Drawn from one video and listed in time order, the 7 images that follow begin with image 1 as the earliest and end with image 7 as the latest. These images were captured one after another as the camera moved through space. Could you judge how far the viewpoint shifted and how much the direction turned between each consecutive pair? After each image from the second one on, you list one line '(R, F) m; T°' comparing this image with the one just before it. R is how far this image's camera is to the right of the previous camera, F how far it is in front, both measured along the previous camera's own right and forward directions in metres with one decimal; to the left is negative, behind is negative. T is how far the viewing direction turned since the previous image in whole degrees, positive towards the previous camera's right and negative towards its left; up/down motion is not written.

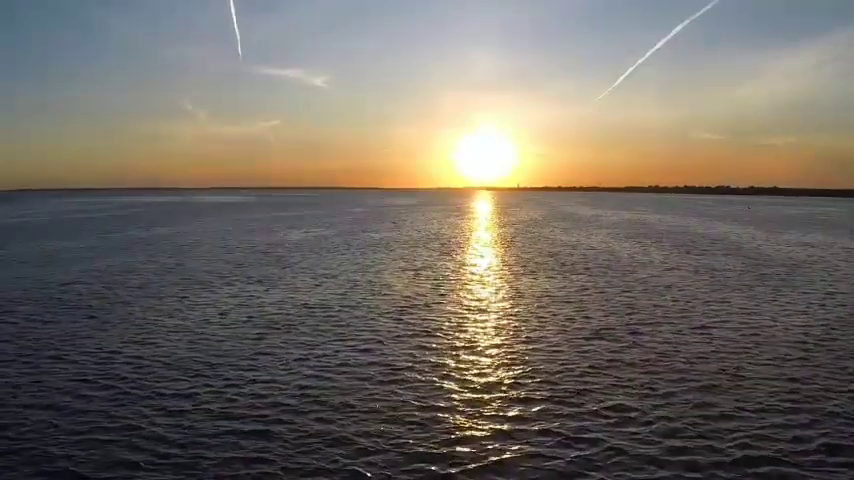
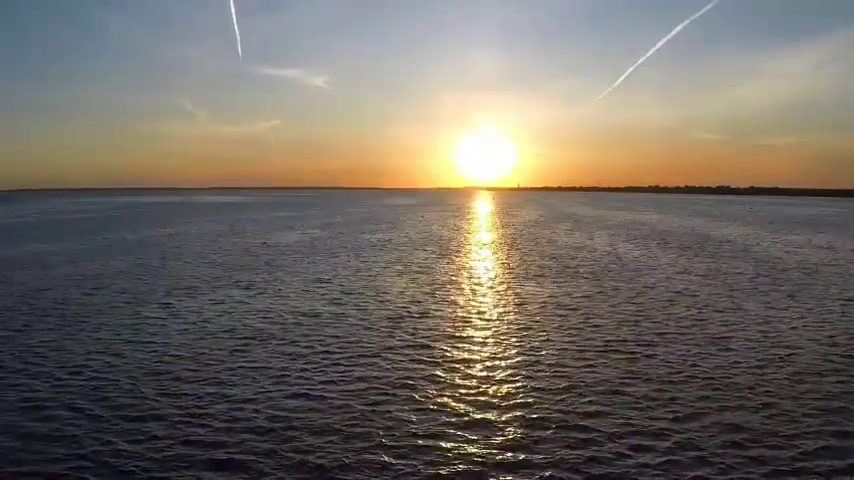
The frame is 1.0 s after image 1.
(+0.1, +1.5) m; 0°
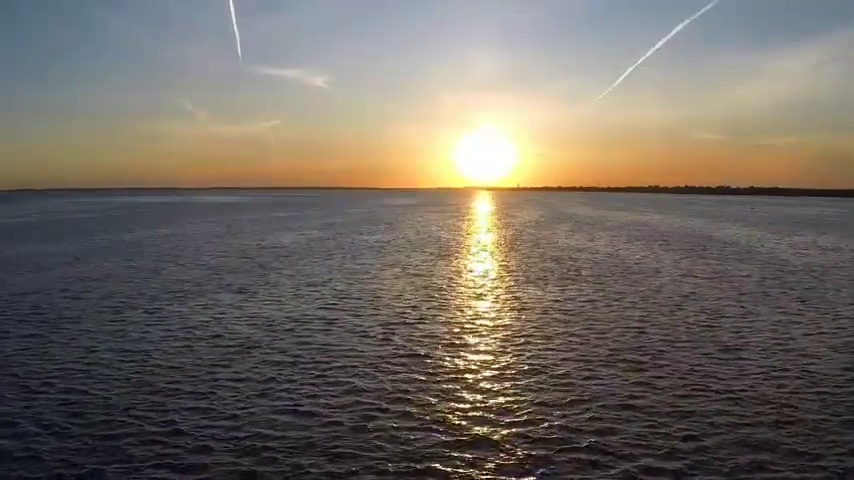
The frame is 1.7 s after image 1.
(+0.1, +1.0) m; 0°
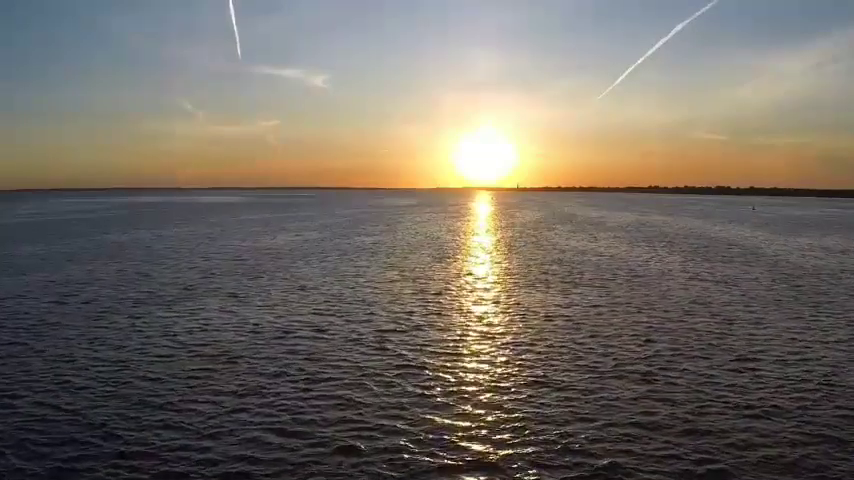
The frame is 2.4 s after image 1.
(+0.1, +1.2) m; 0°
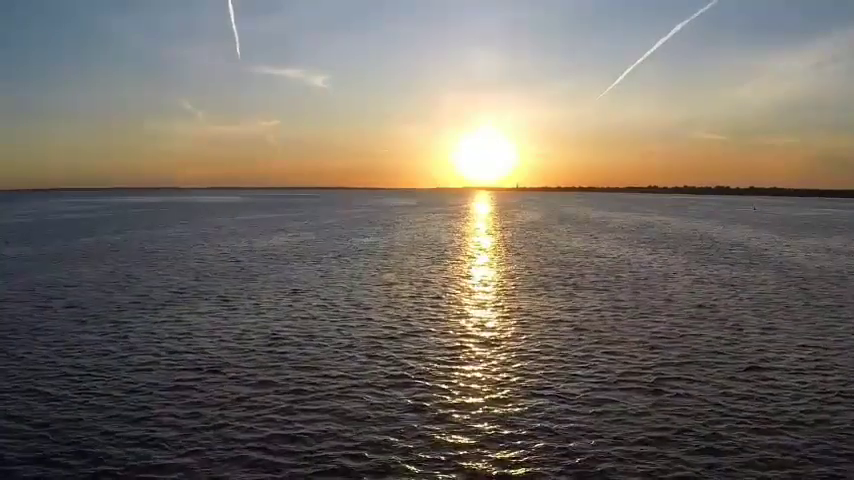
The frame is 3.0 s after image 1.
(+0.1, +1.0) m; 0°
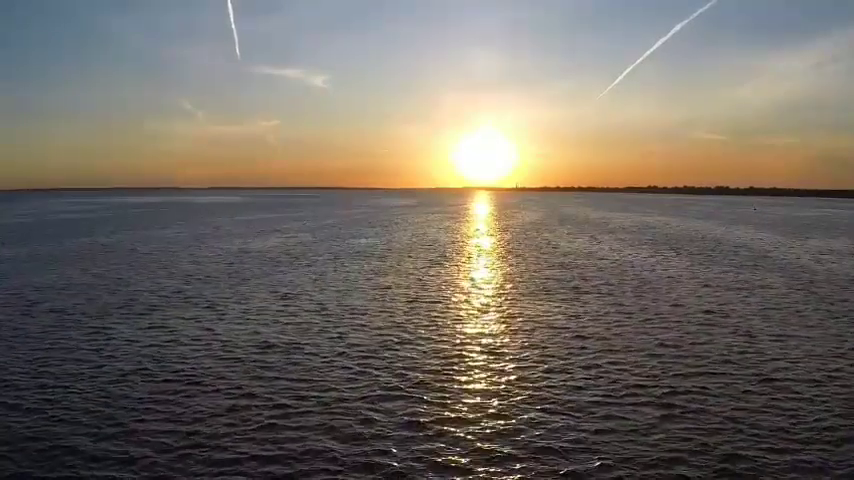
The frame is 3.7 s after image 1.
(+0.1, +1.1) m; 0°
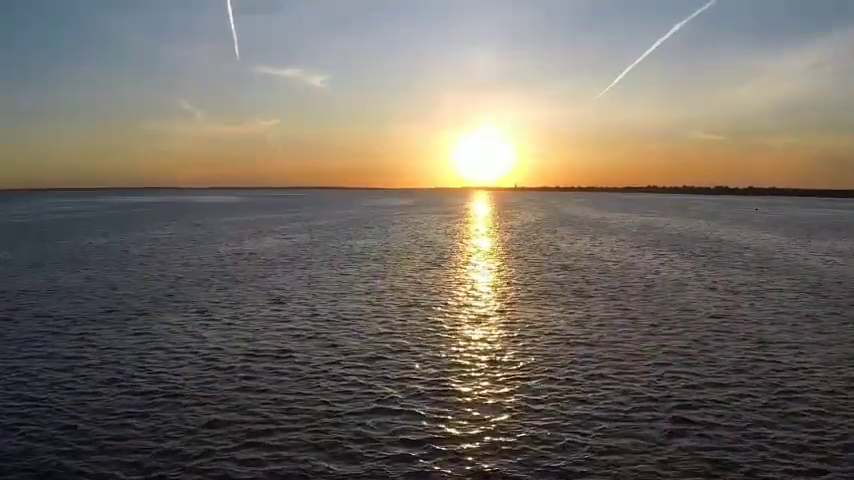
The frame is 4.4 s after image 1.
(+0.1, +1.0) m; 0°
